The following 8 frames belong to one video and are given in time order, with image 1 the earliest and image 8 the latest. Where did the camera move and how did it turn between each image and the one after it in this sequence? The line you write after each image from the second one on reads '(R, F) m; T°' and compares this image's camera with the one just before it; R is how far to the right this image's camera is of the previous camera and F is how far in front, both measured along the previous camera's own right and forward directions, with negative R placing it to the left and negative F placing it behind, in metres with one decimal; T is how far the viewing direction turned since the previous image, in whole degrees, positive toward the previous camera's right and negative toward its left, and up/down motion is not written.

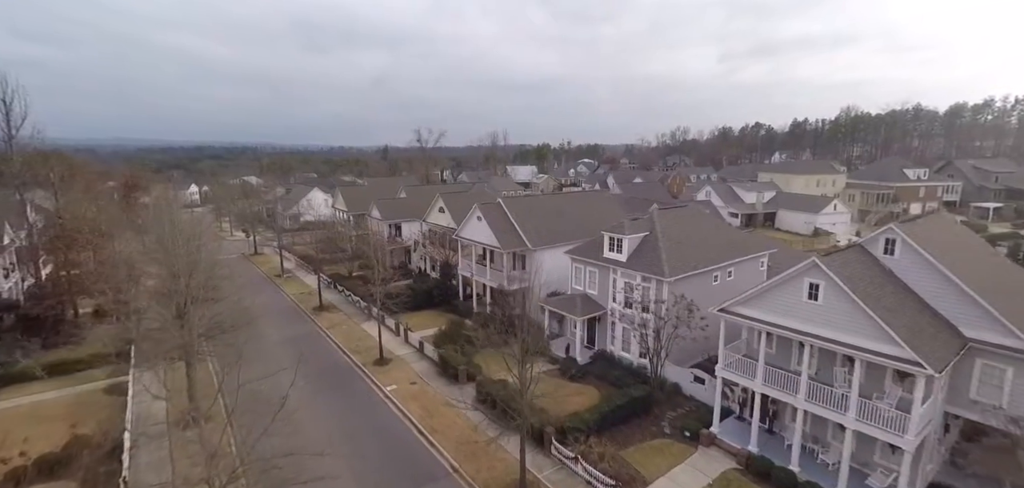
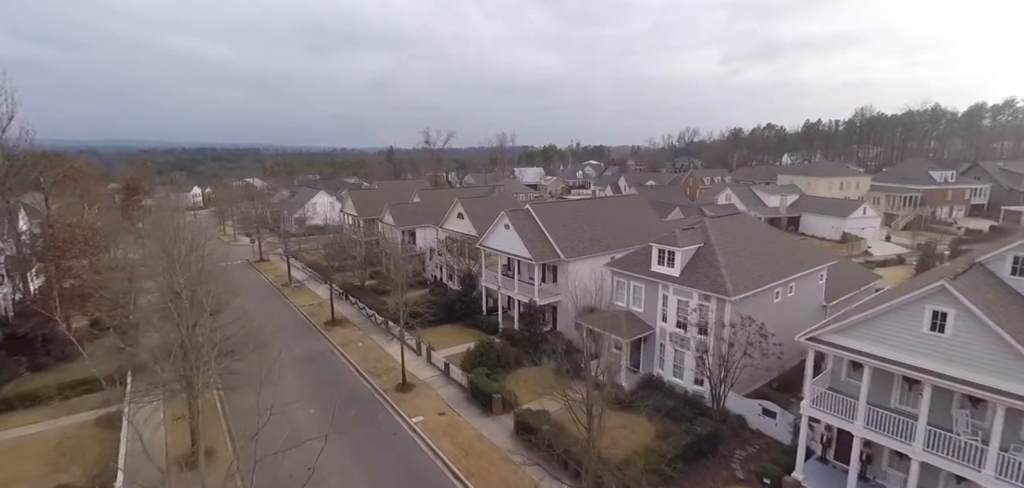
(-1.4, +2.3) m; 0°
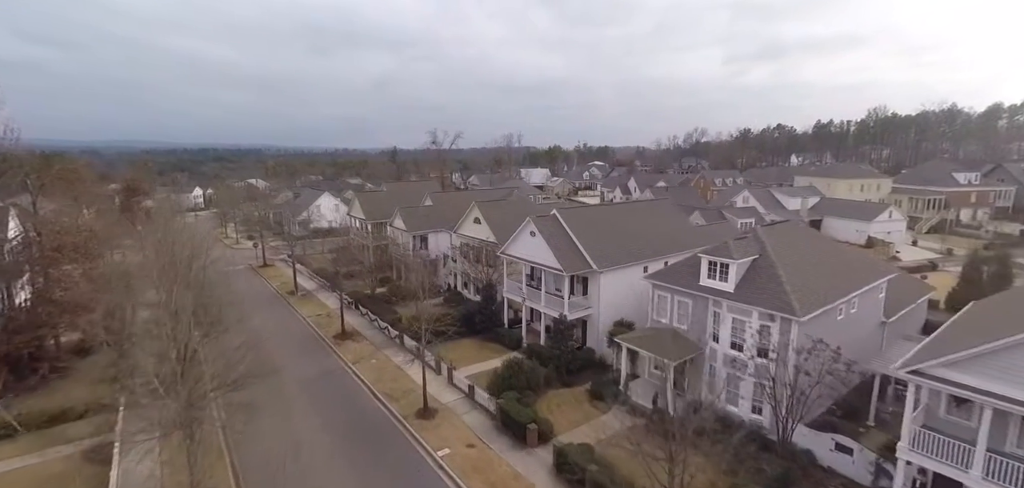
(-1.2, +2.0) m; 0°
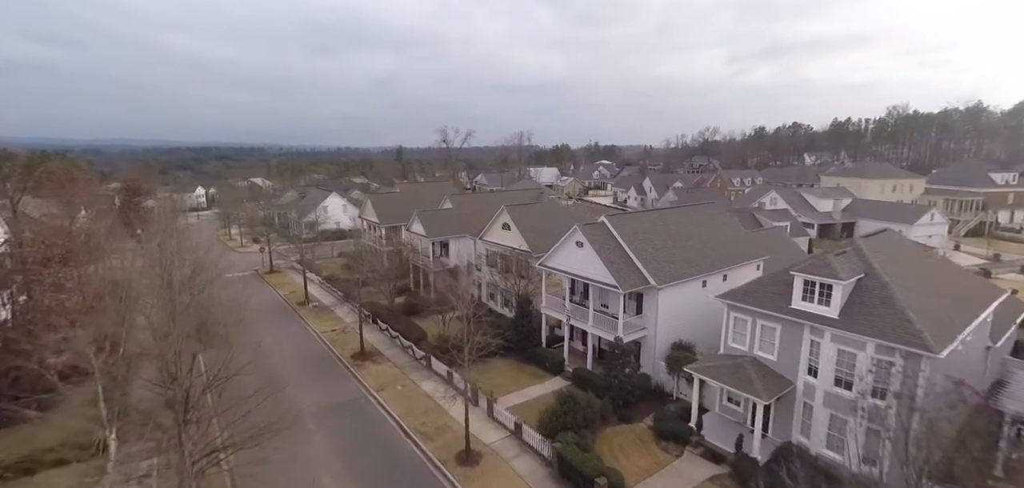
(-1.7, +2.8) m; 0°
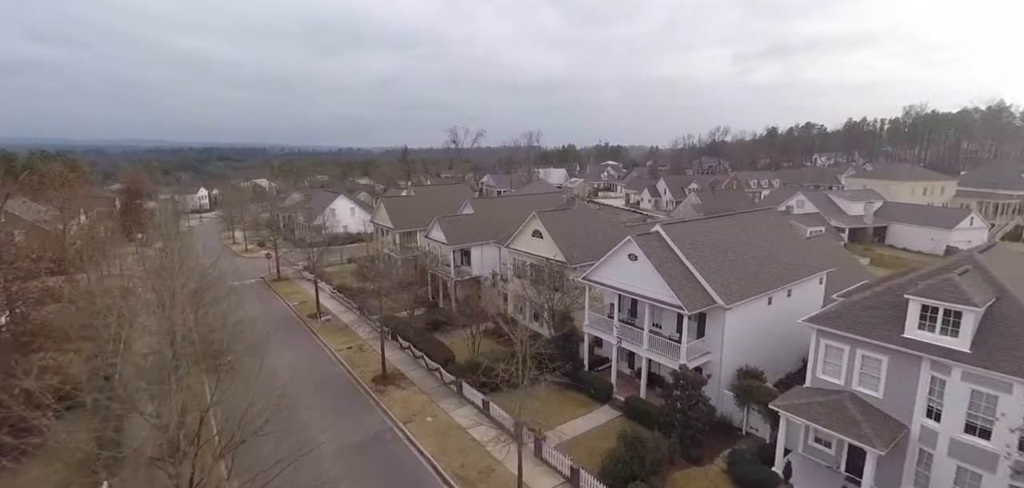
(-1.6, +2.4) m; 0°
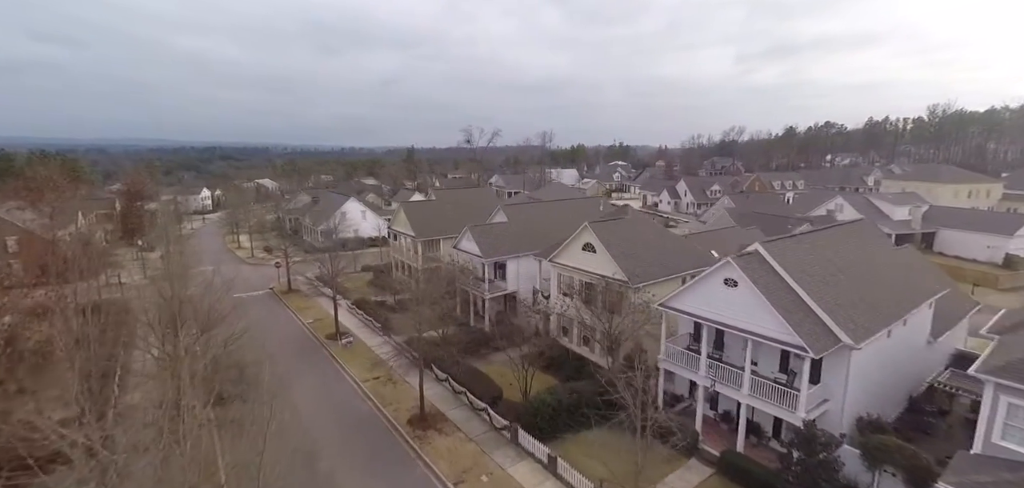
(-2.1, +3.2) m; 0°
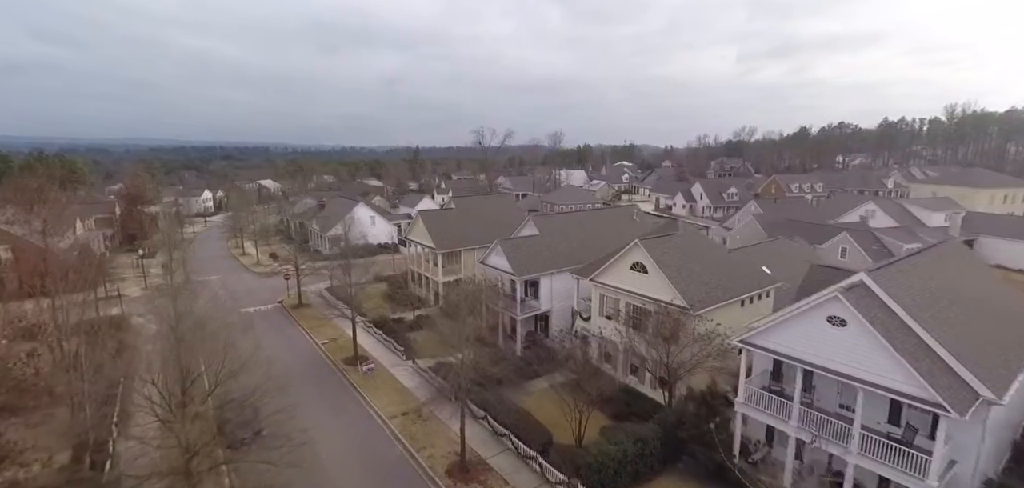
(-1.7, +2.3) m; 0°
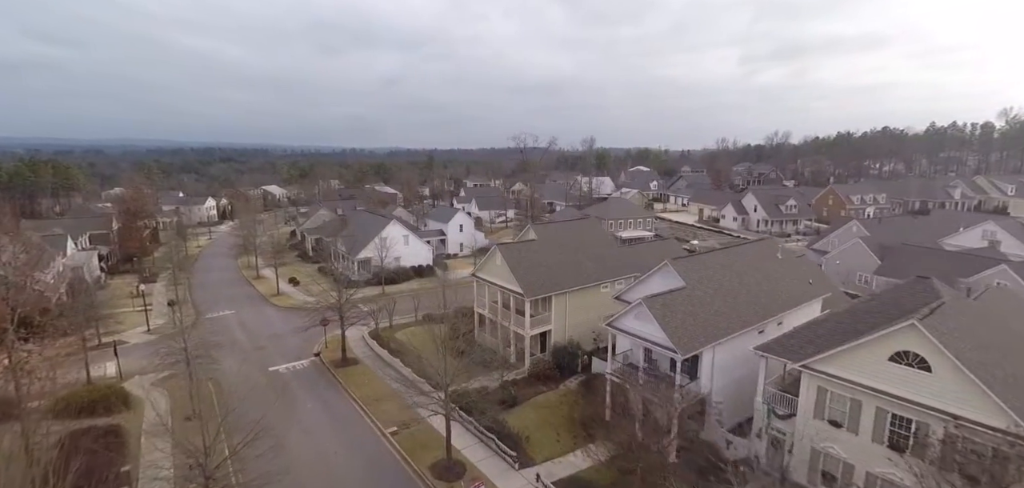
(-5.6, +7.3) m; 0°
